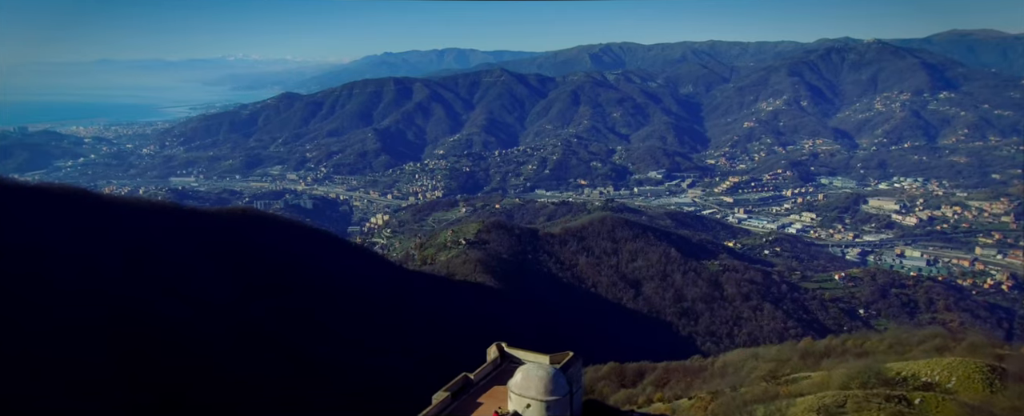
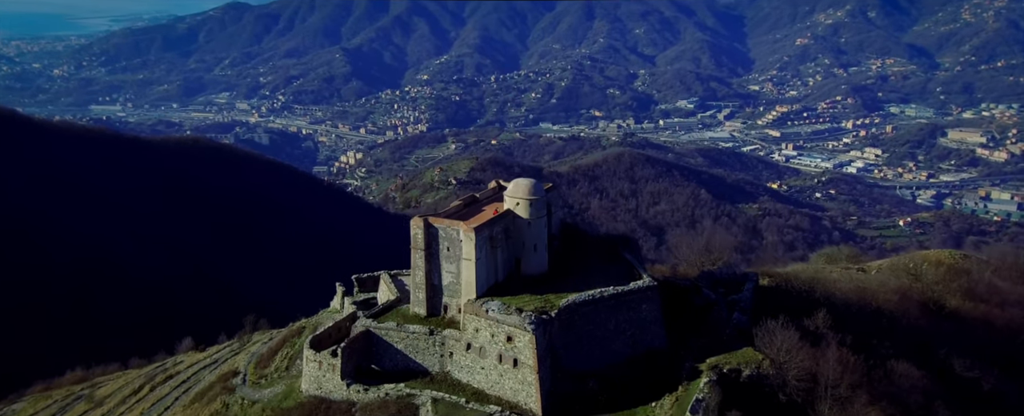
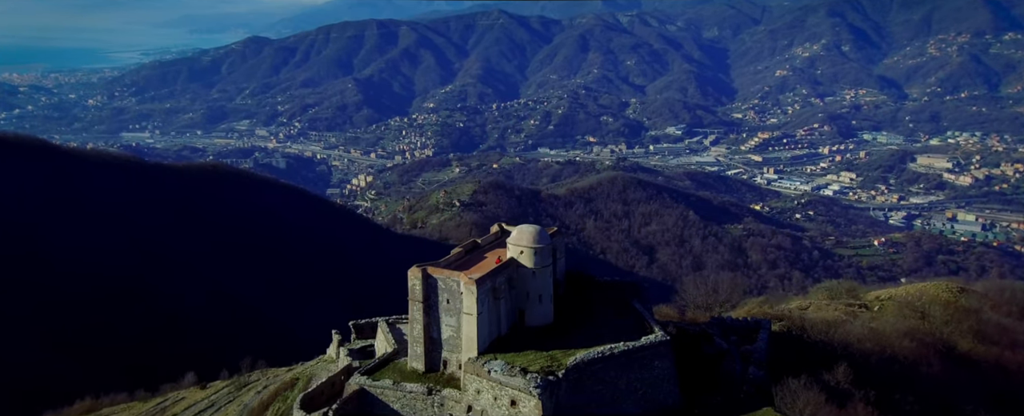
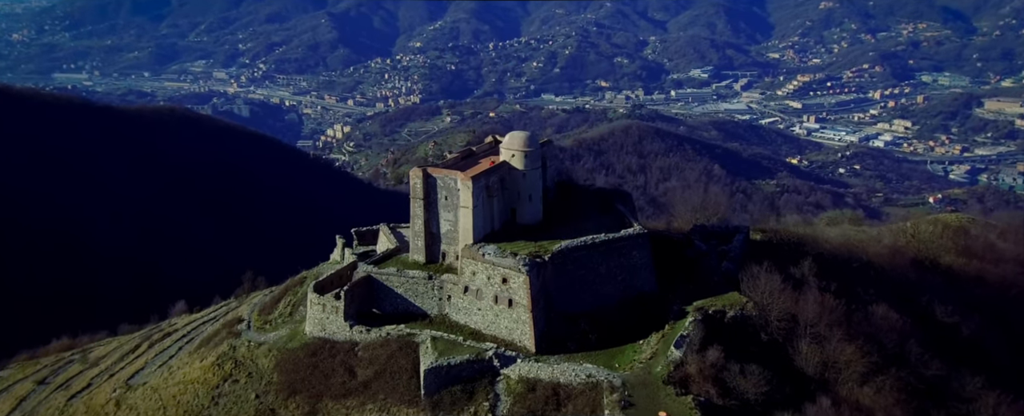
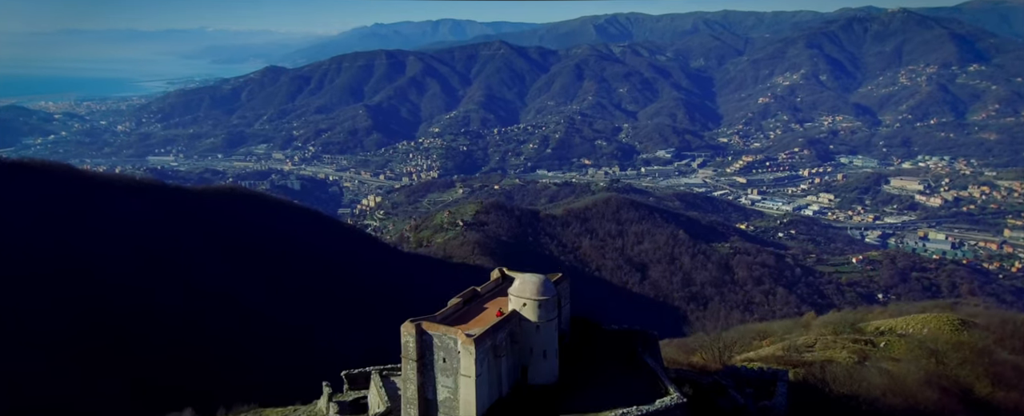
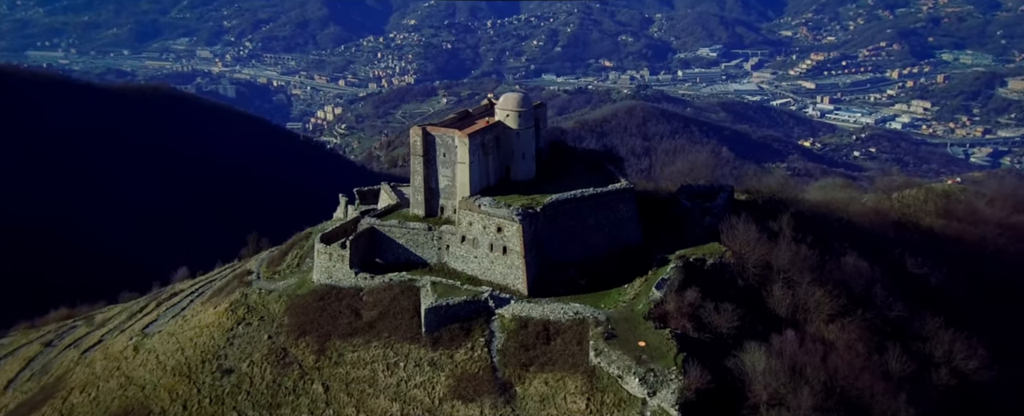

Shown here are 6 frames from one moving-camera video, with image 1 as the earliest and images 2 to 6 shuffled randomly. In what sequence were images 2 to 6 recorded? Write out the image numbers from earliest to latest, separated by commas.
5, 3, 2, 4, 6
